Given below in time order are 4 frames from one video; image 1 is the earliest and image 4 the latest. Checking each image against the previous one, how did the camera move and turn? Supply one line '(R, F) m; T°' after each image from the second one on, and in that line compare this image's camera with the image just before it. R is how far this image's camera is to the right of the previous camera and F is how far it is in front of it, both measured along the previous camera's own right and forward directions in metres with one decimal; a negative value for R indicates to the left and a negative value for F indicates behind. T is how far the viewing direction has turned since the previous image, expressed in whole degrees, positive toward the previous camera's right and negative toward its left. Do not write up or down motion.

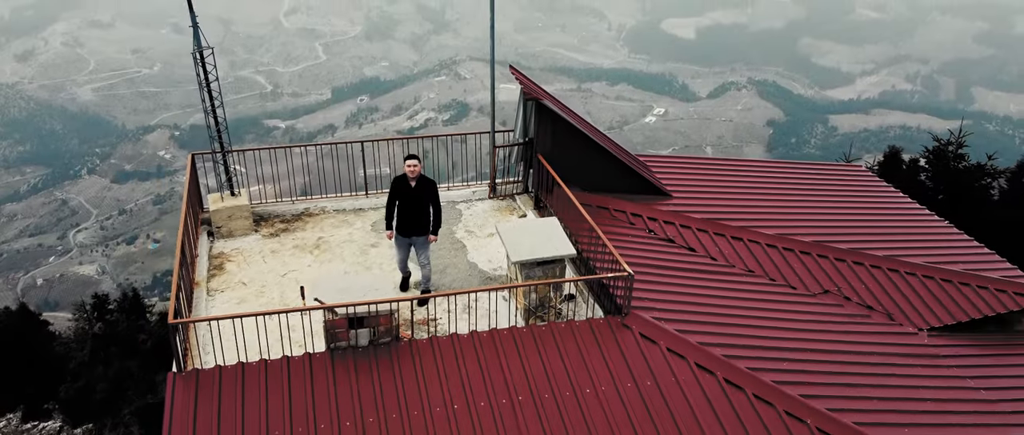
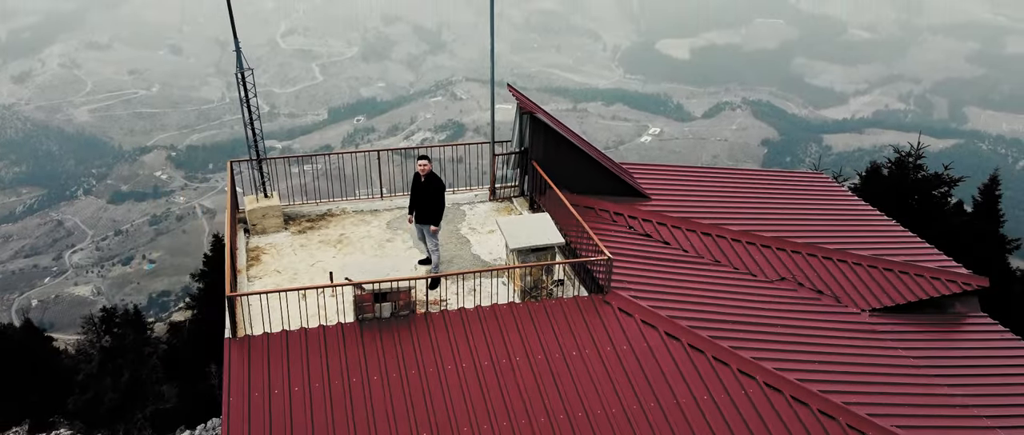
(0.0, -0.5) m; 0°
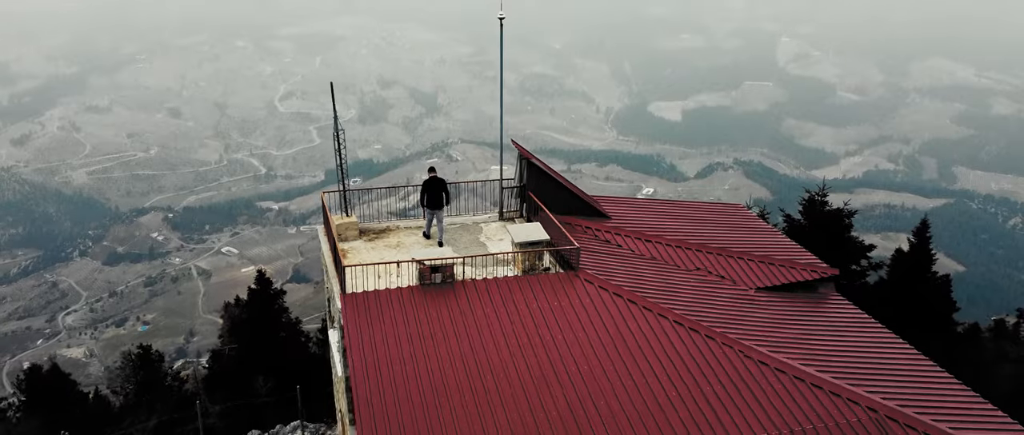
(-0.1, -2.1) m; 0°
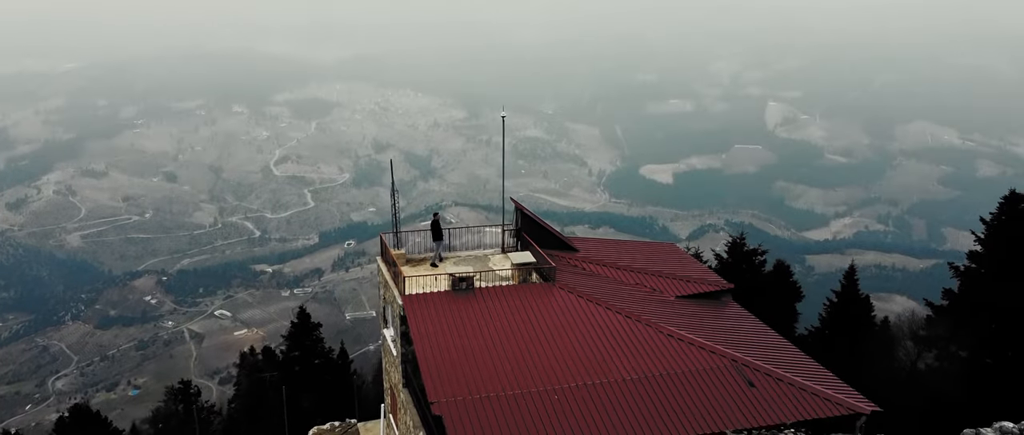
(-0.1, -3.2) m; +1°
